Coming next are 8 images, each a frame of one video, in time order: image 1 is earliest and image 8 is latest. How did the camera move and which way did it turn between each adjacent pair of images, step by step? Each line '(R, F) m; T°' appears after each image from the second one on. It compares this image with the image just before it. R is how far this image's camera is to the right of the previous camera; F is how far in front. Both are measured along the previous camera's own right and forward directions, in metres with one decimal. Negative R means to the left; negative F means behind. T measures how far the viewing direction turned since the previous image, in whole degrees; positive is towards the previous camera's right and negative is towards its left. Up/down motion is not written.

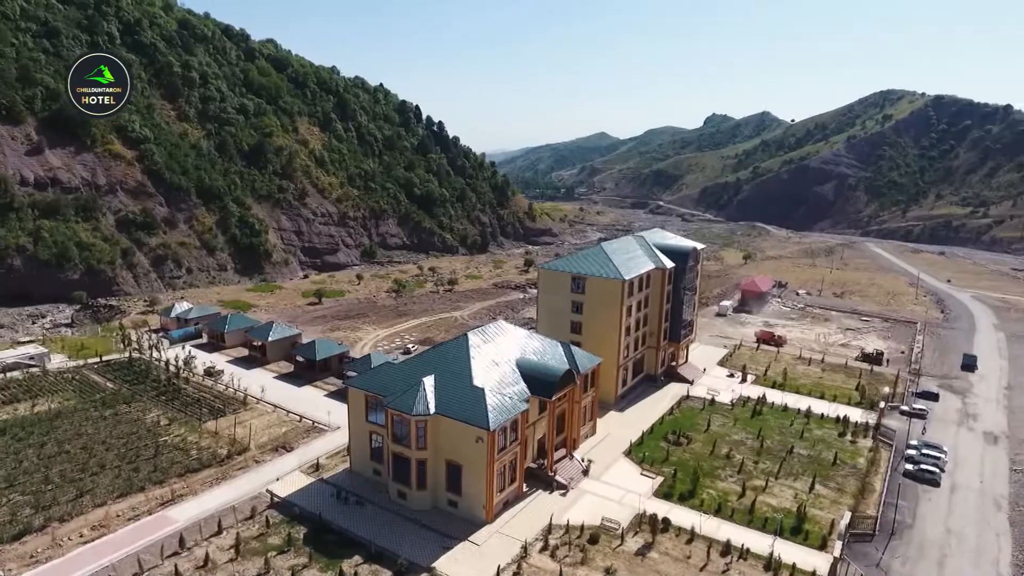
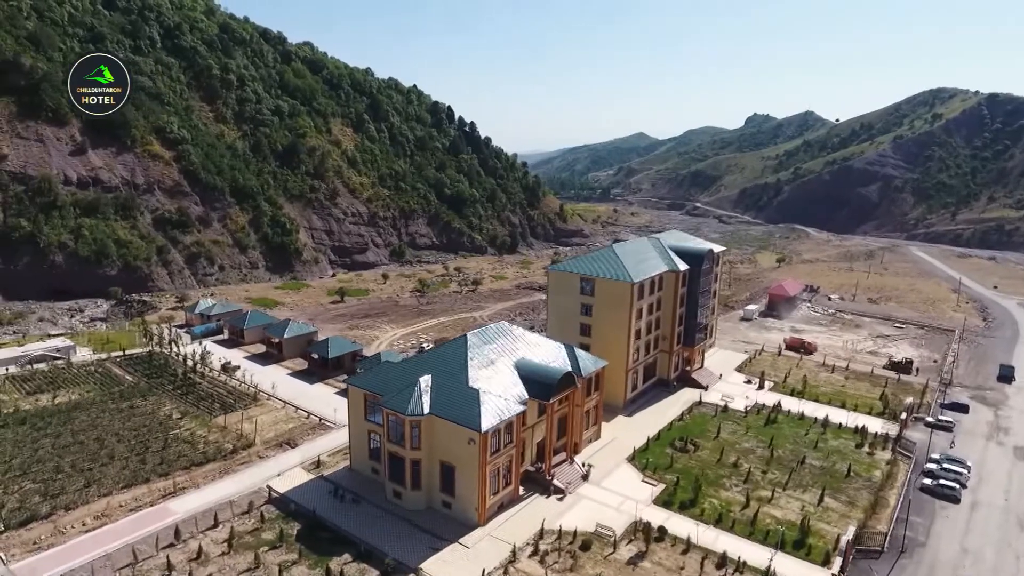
(+2.2, +0.4) m; -3°
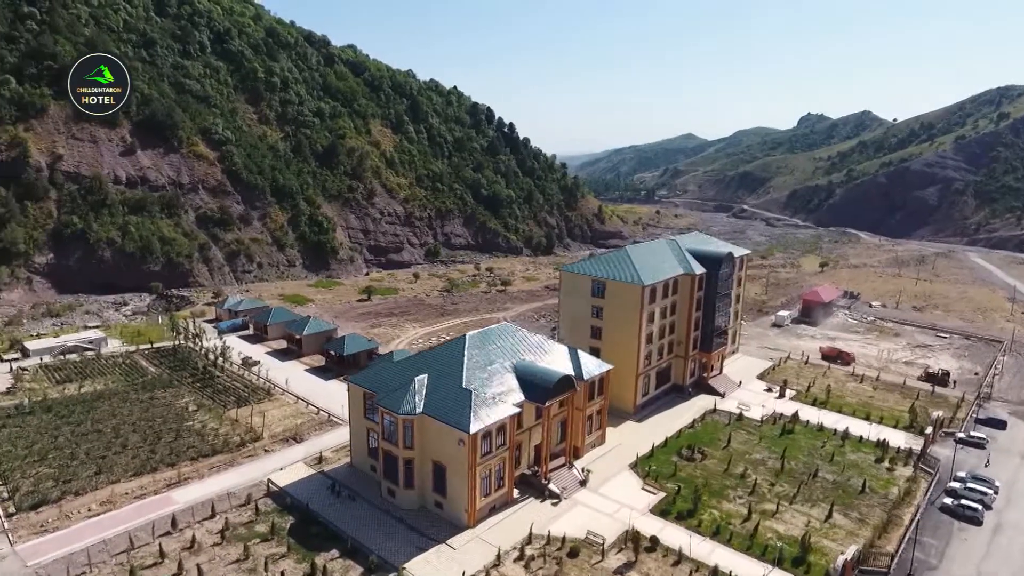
(+2.7, +0.4) m; -4°
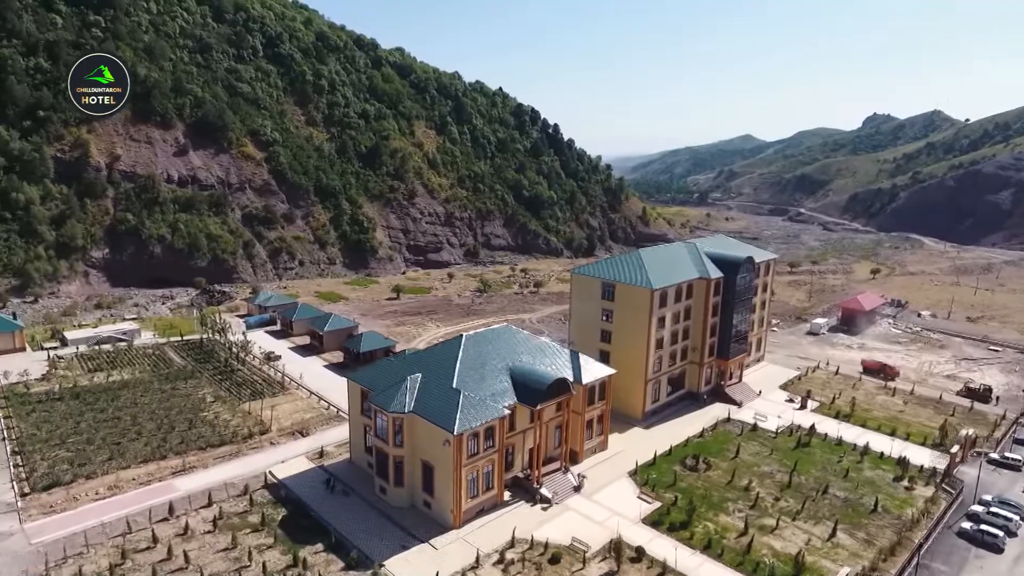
(+3.2, +0.4) m; -5°
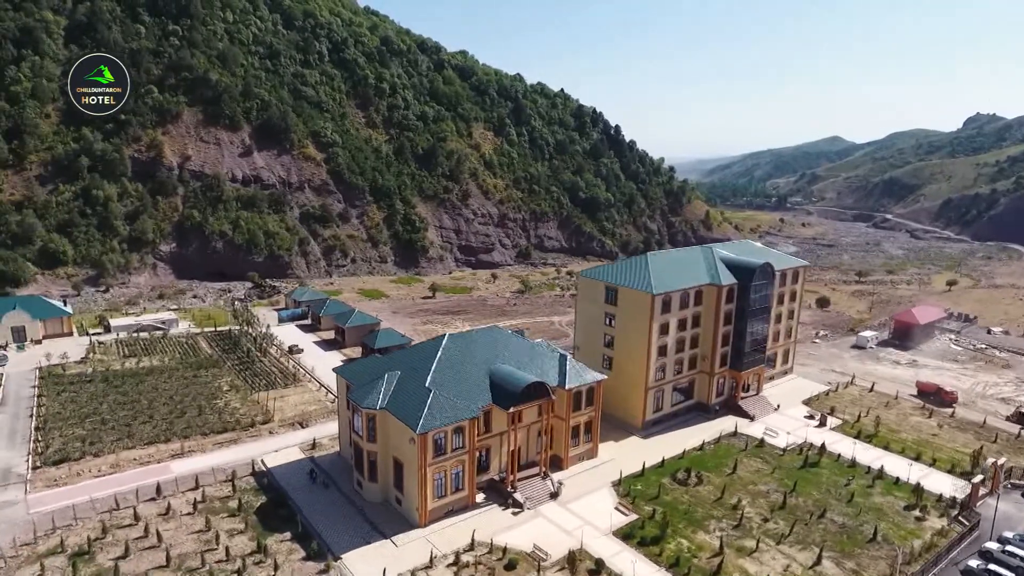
(+5.2, +0.7) m; -7°
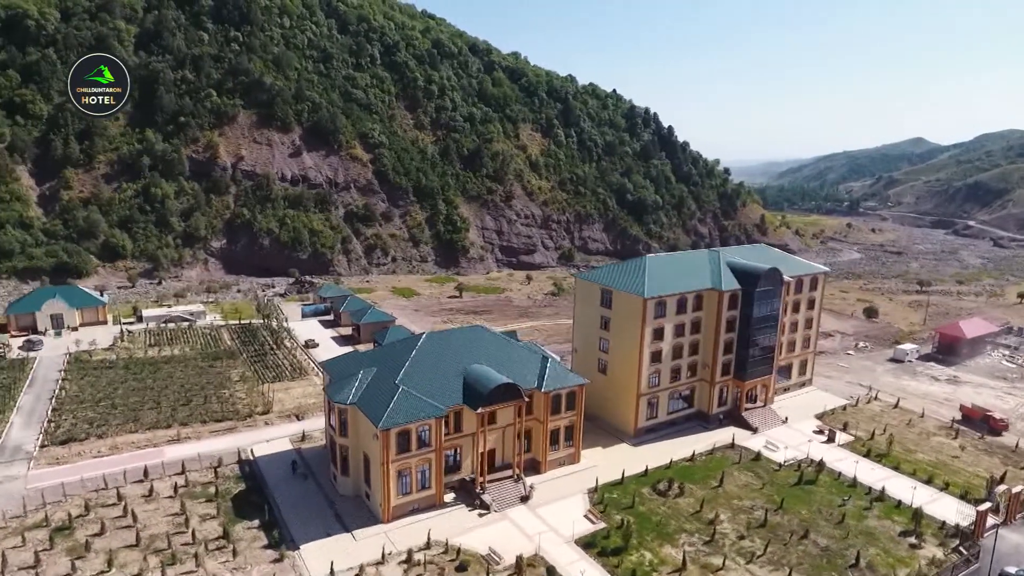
(+4.9, +0.6) m; -6°
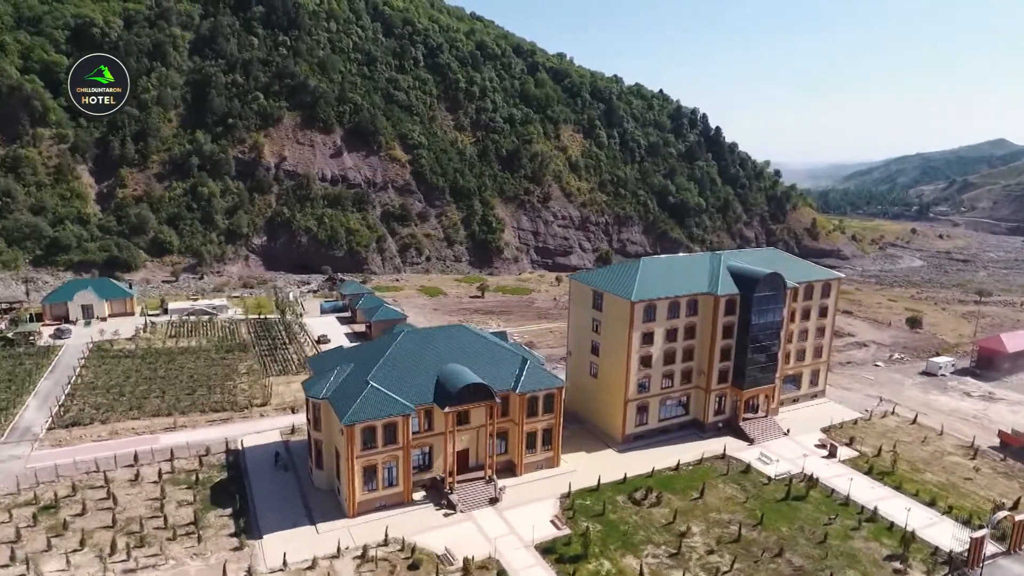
(+4.5, +0.5) m; -5°
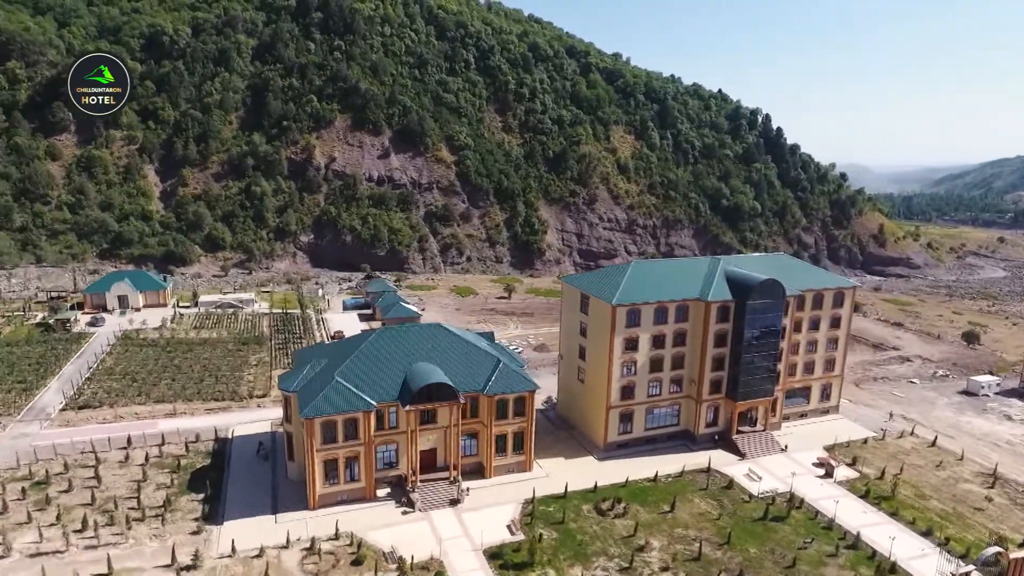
(+5.5, +0.7) m; -6°
